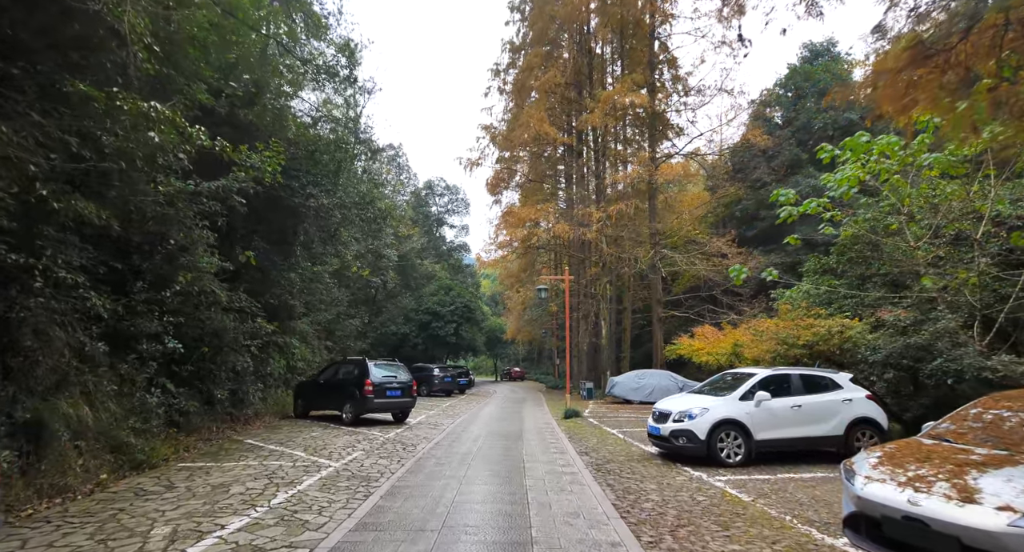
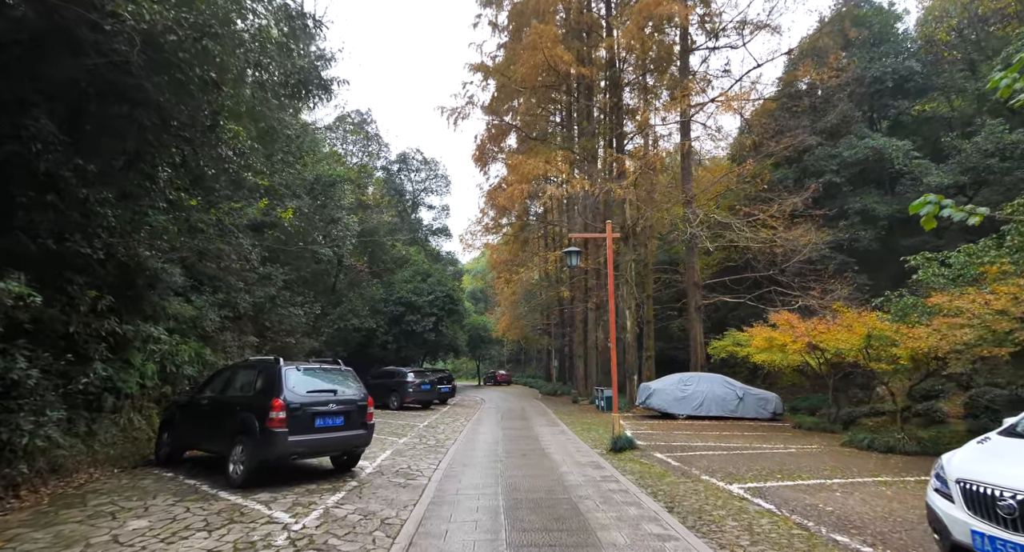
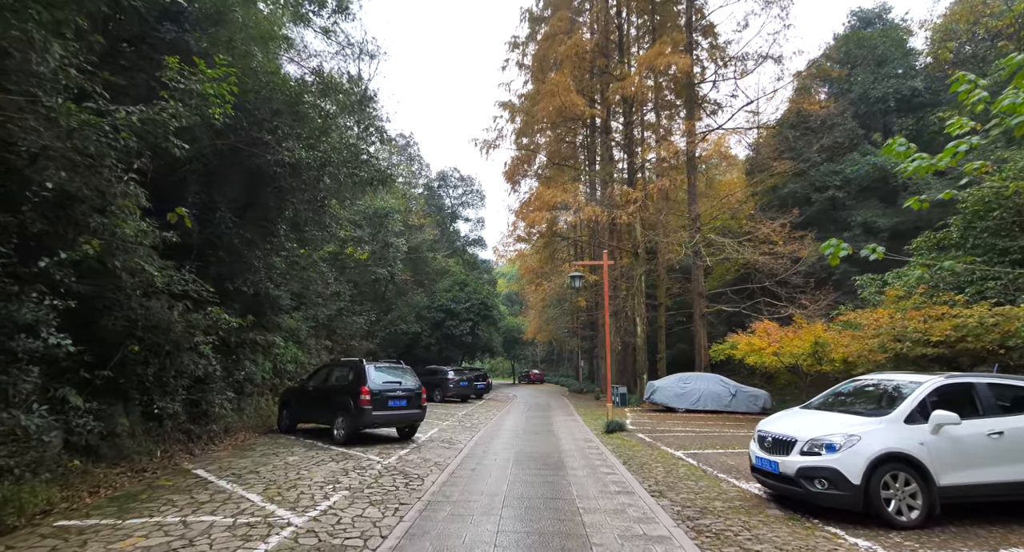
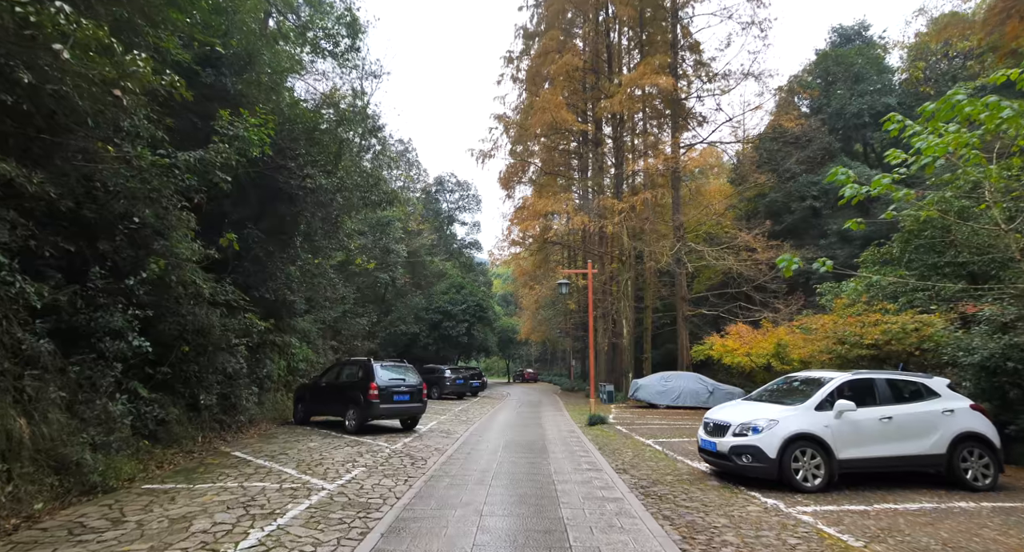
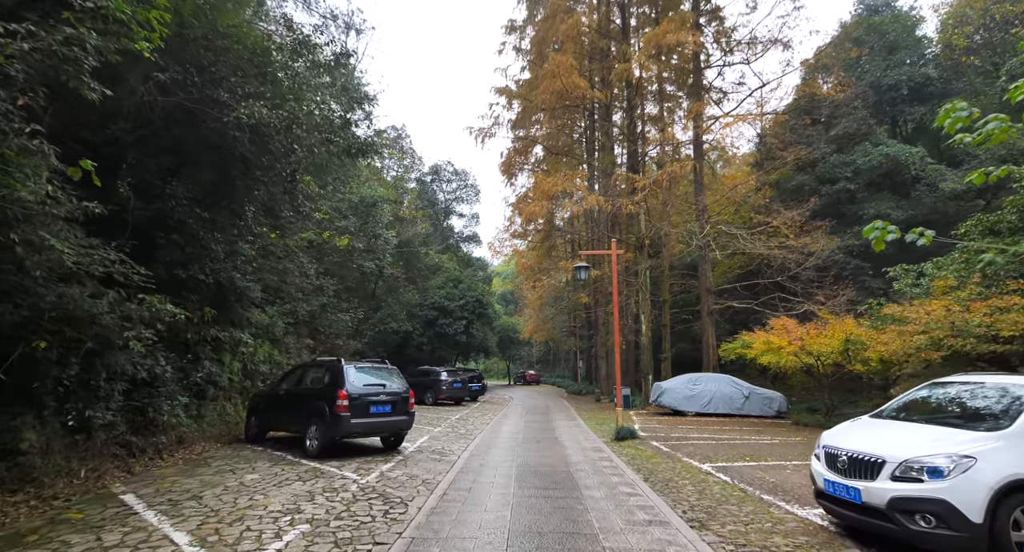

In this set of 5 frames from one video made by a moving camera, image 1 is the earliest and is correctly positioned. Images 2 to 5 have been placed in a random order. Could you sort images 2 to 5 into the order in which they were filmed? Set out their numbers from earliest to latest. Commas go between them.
4, 3, 5, 2
